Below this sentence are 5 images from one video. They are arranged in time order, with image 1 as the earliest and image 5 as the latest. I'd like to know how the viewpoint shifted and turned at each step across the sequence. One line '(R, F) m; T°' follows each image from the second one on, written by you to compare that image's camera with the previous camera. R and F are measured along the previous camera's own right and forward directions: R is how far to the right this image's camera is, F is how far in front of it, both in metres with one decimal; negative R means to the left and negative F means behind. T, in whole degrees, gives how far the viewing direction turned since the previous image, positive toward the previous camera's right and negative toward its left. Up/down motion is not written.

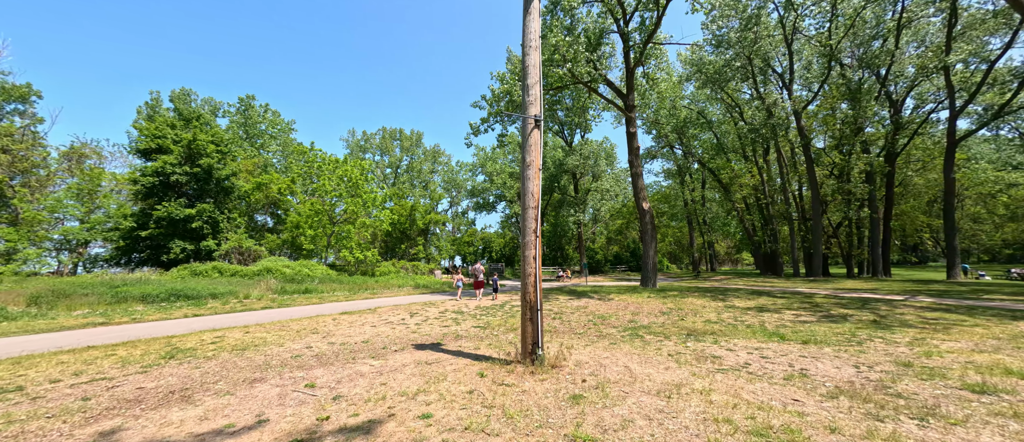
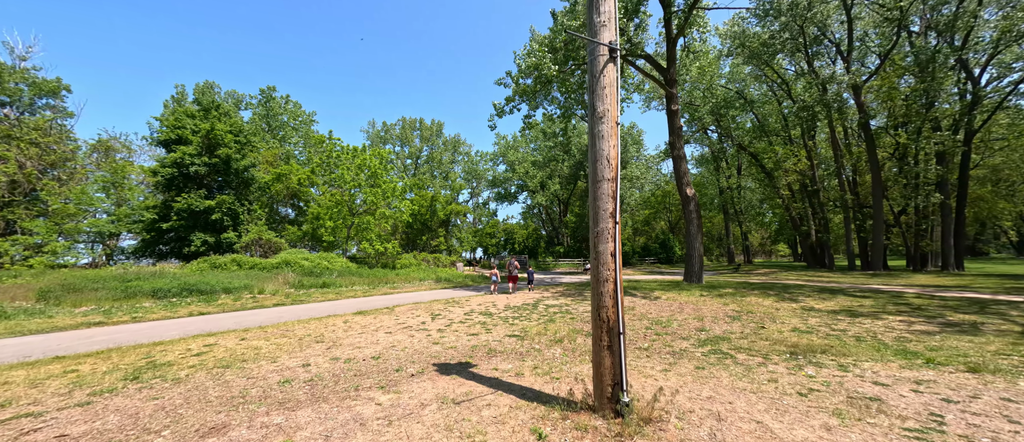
(-0.4, +1.6) m; -3°
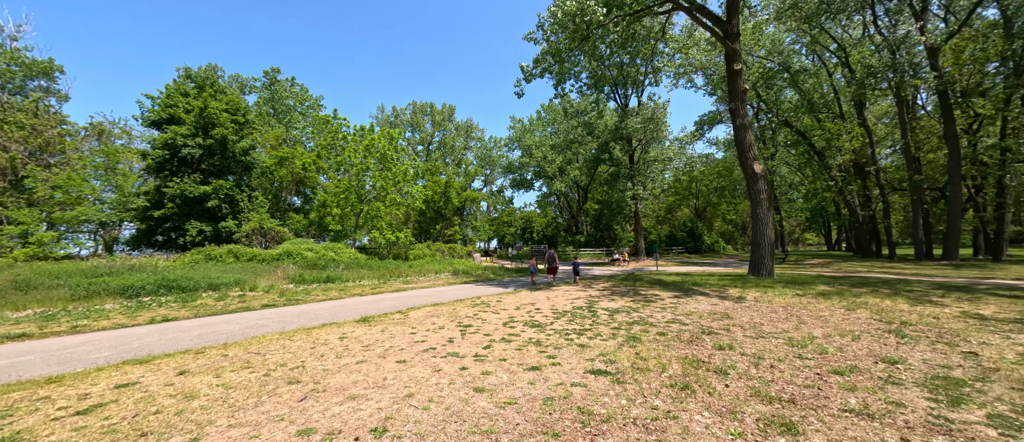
(-0.9, +2.7) m; -2°
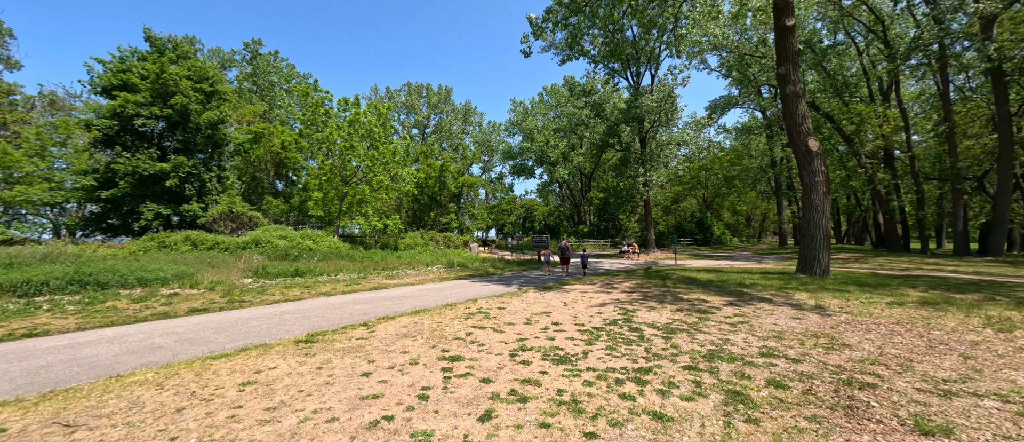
(-0.2, +2.6) m; 0°
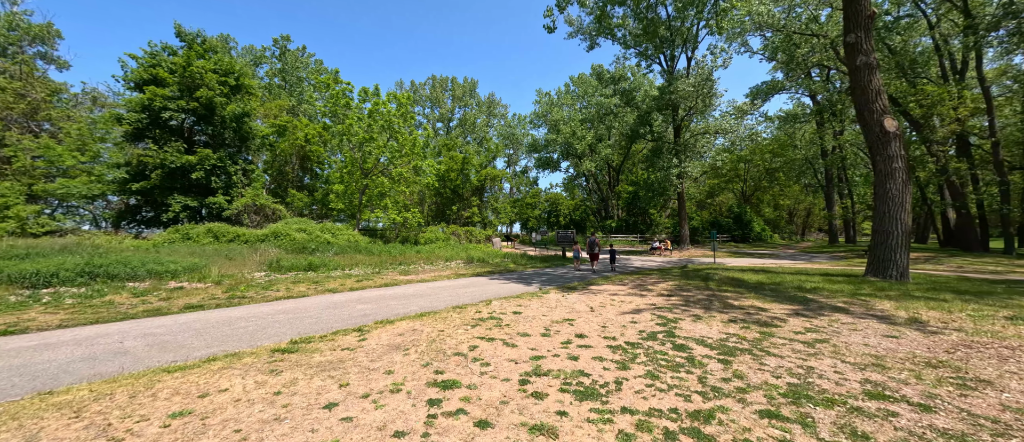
(+0.2, +1.1) m; -4°
